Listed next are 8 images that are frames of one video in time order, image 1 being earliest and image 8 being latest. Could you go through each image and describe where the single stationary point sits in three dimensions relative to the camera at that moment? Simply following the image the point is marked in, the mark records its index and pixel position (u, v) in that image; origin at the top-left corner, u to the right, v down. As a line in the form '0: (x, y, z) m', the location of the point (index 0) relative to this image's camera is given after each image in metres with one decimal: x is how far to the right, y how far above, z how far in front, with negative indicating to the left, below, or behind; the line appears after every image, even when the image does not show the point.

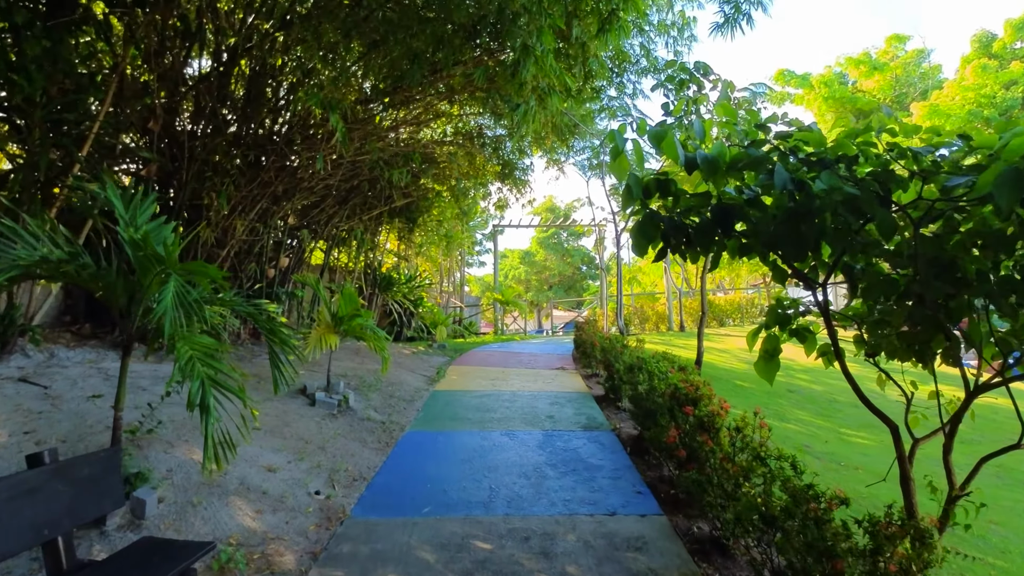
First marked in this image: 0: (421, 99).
0: (-0.9, +1.8, +6.2) m
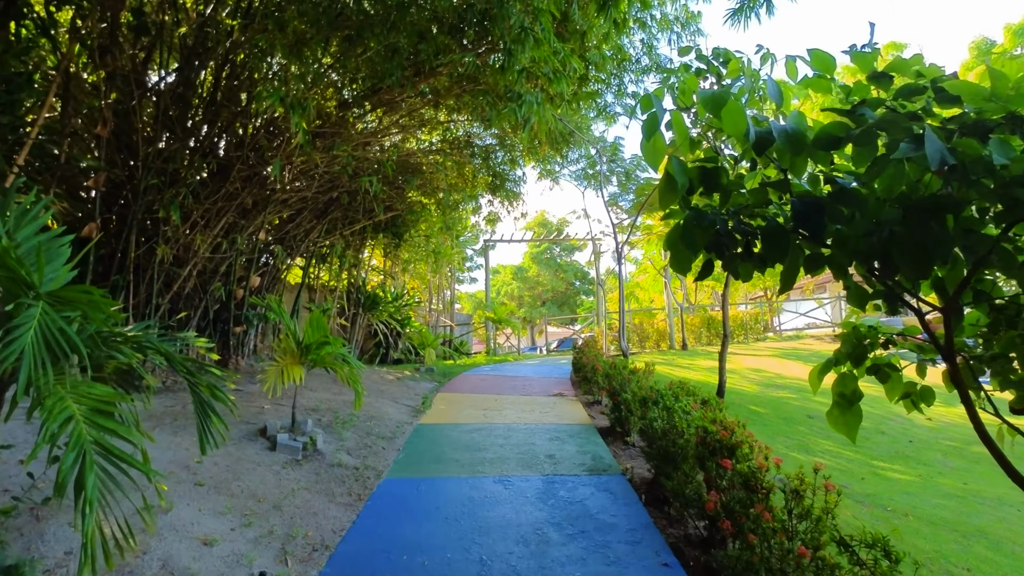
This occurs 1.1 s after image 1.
0: (-1.0, +1.6, +5.6) m
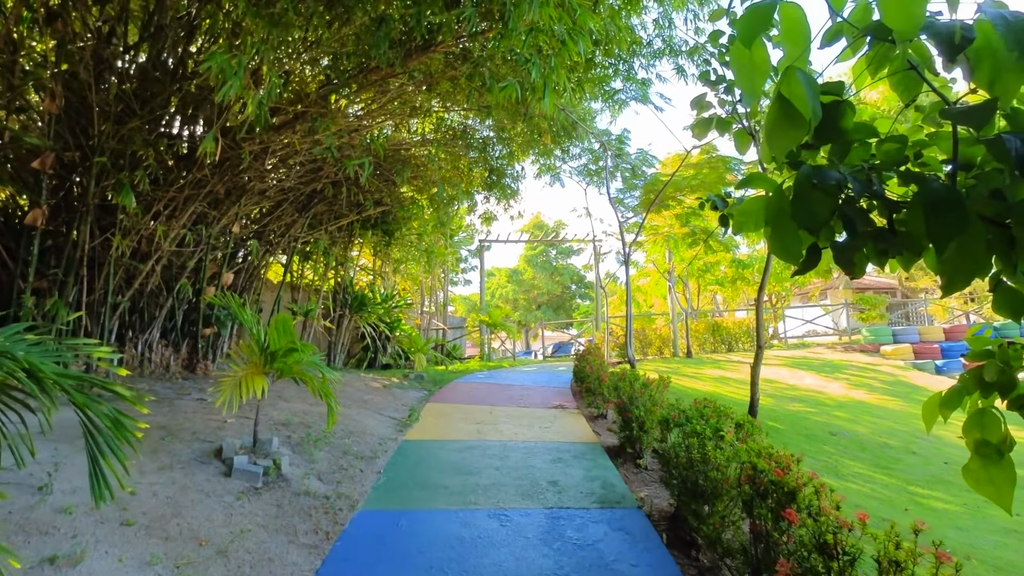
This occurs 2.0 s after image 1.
0: (-0.9, +1.6, +5.1) m
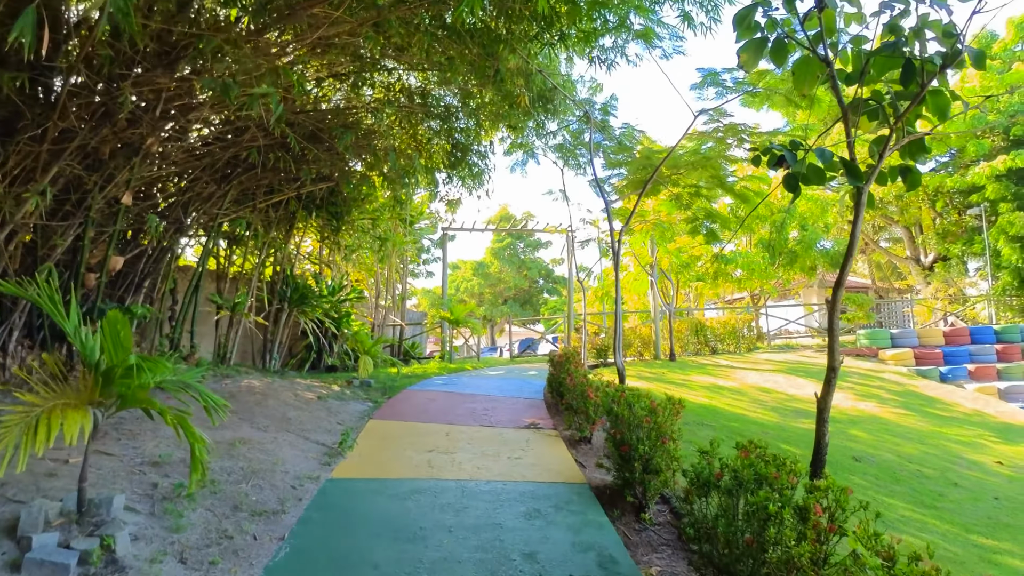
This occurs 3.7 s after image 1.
0: (-1.2, +1.7, +4.0) m
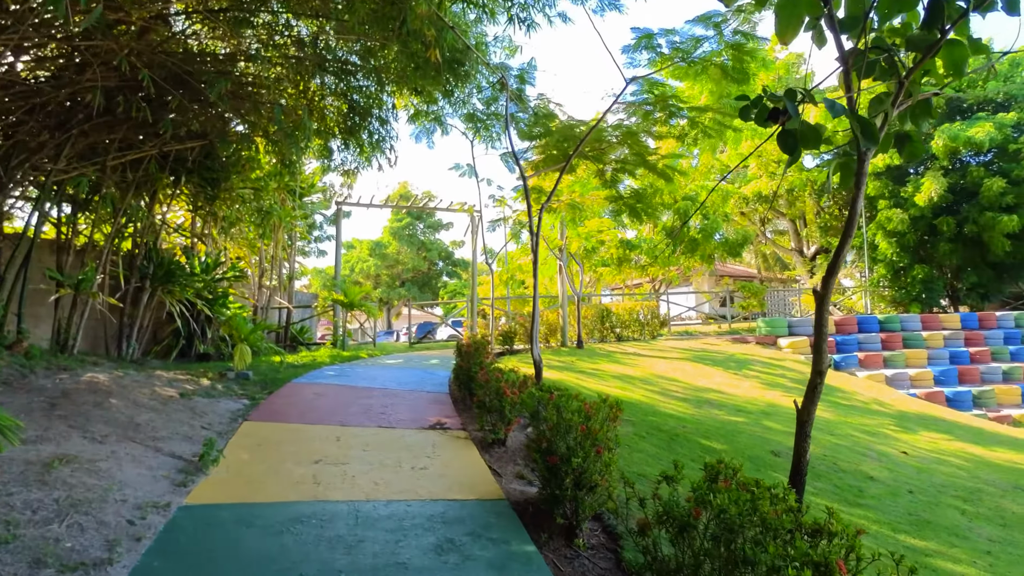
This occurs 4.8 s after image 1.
0: (-1.6, +1.8, +3.2) m
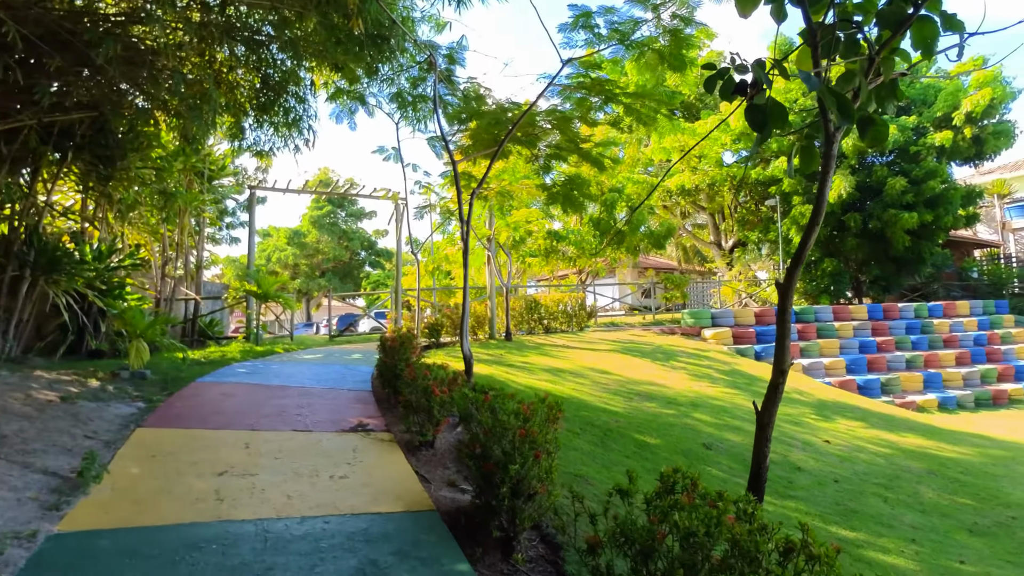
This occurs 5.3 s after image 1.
0: (-1.9, +1.9, +2.7) m
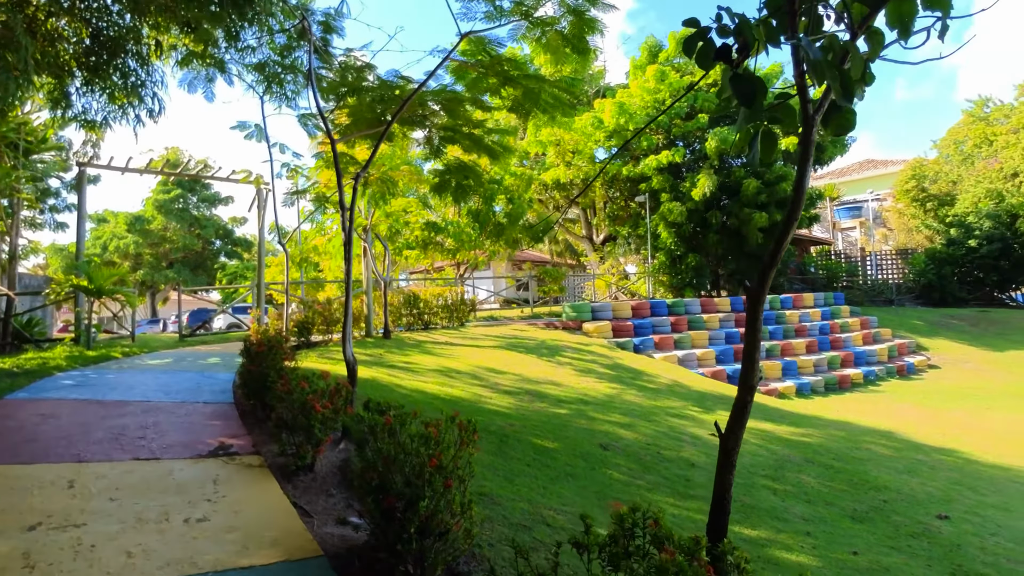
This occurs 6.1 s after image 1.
0: (-2.2, +1.9, +1.9) m
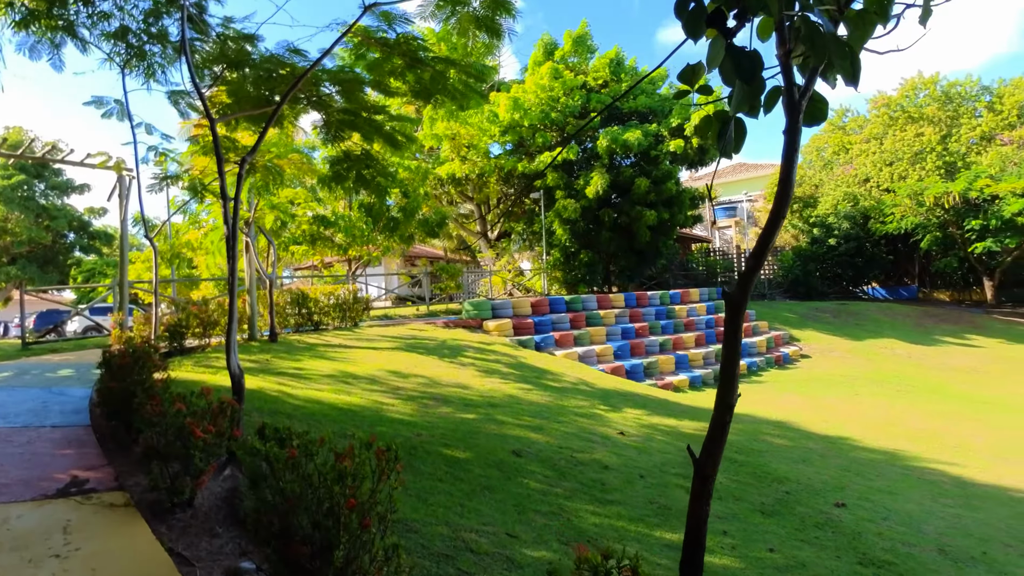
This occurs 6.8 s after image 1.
0: (-2.4, +1.8, +1.3) m
